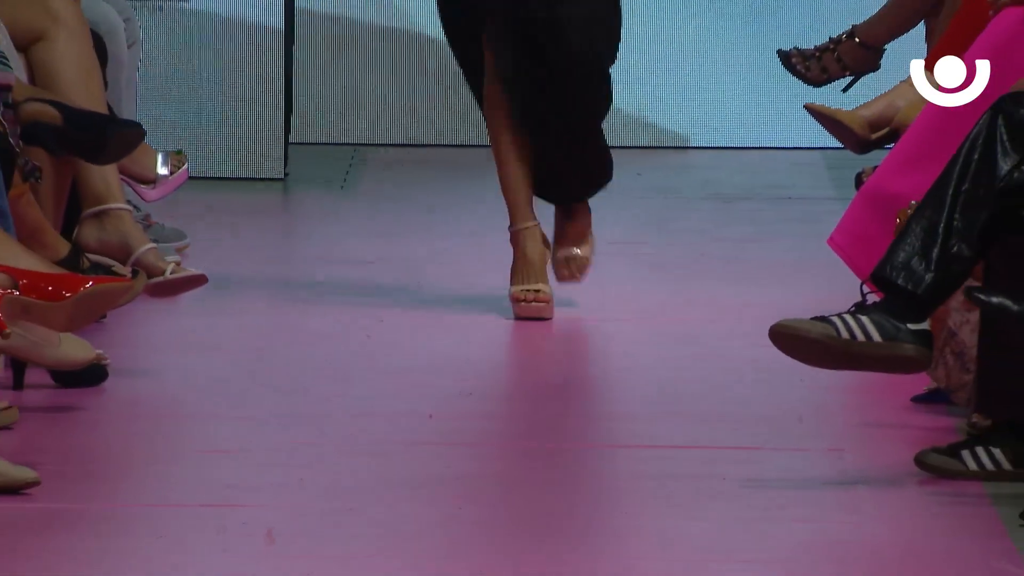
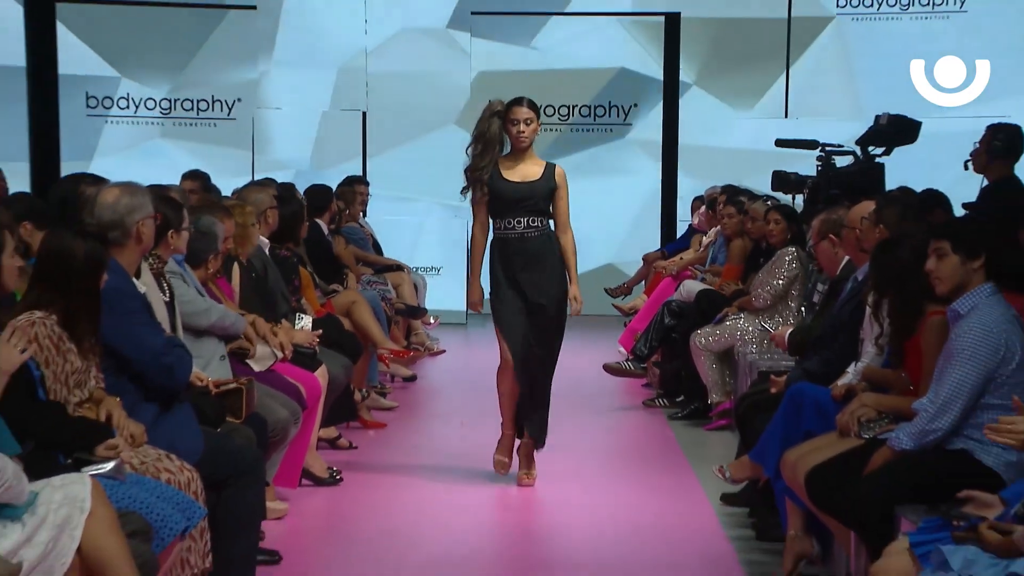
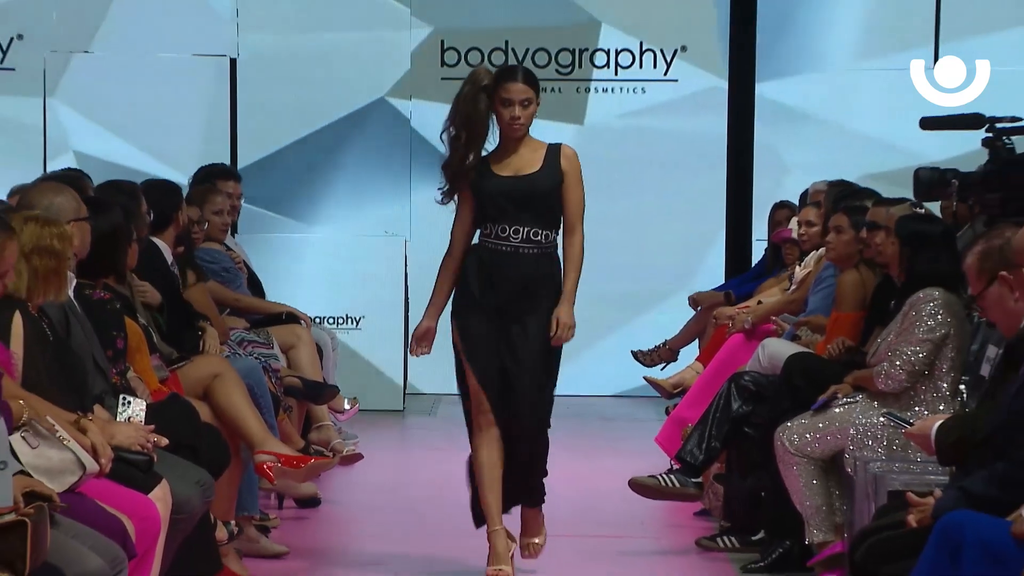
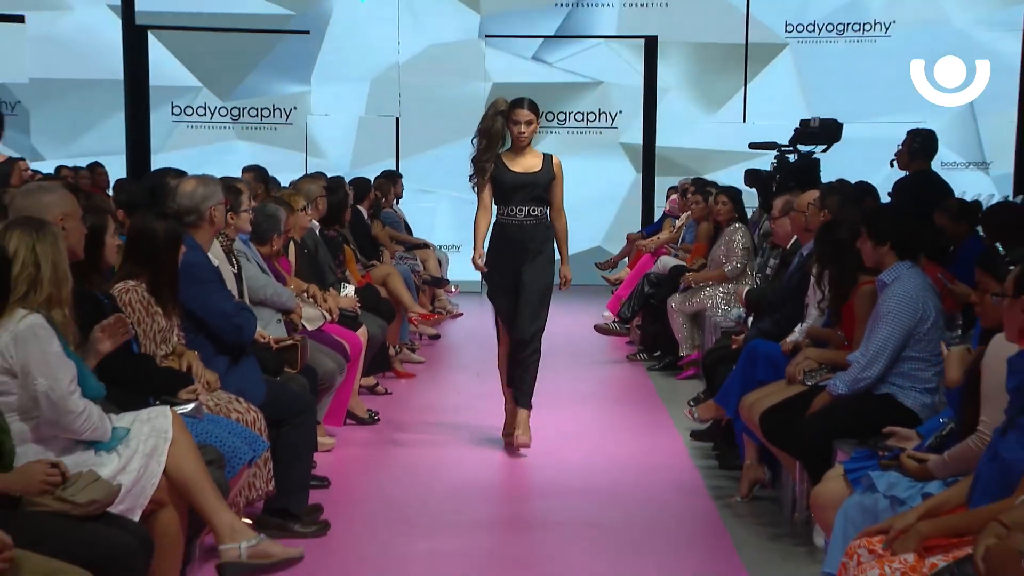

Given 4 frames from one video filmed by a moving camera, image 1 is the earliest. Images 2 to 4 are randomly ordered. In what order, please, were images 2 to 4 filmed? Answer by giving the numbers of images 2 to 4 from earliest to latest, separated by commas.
3, 2, 4
